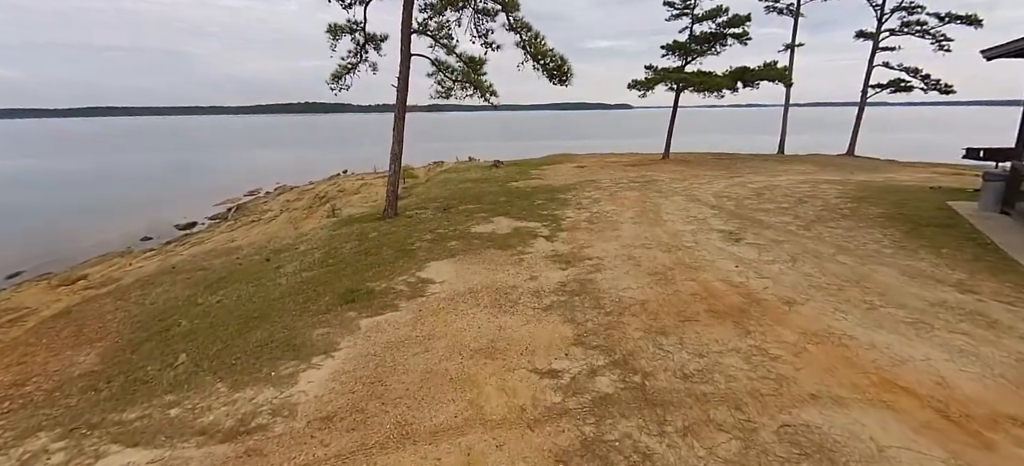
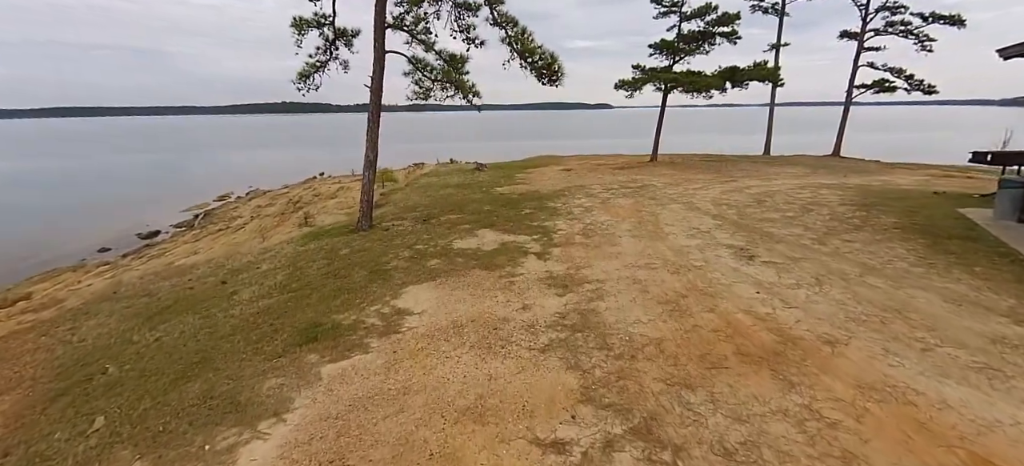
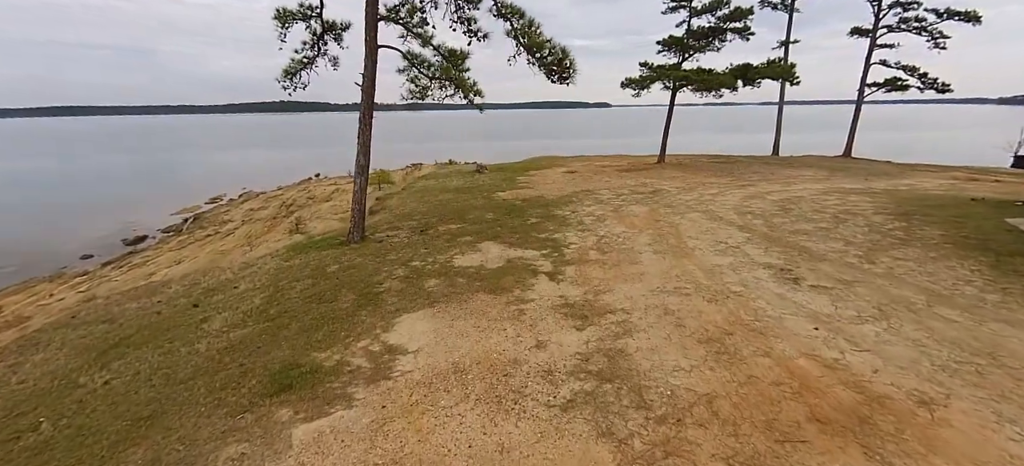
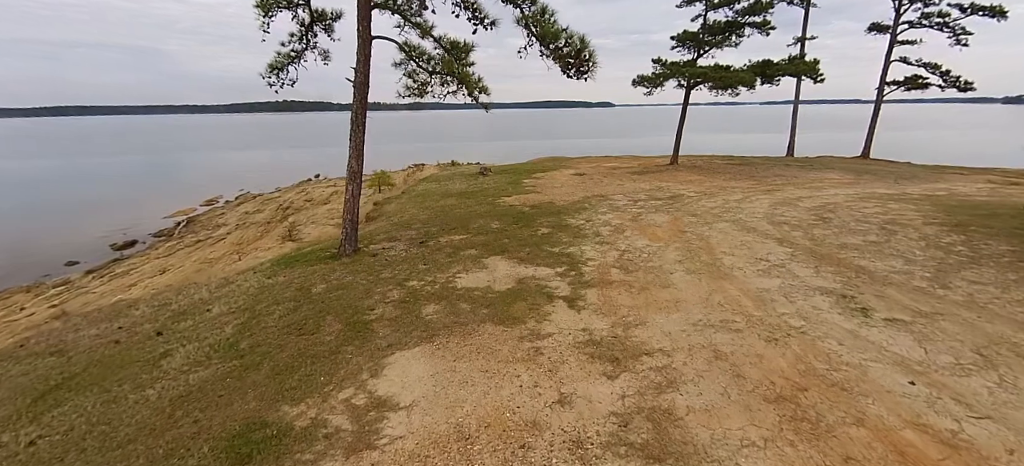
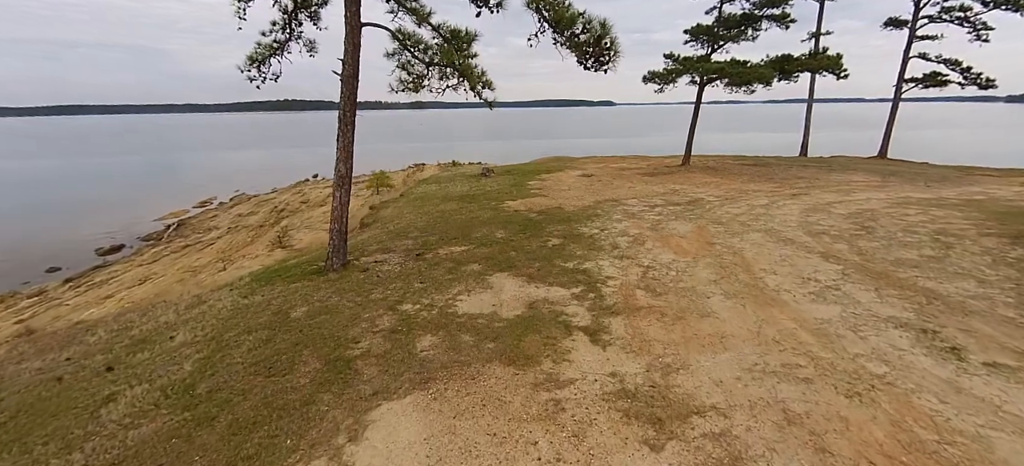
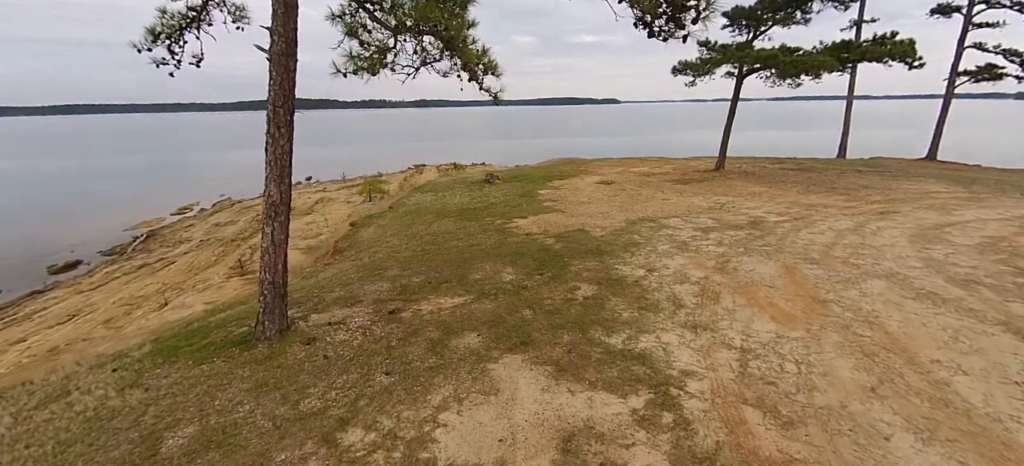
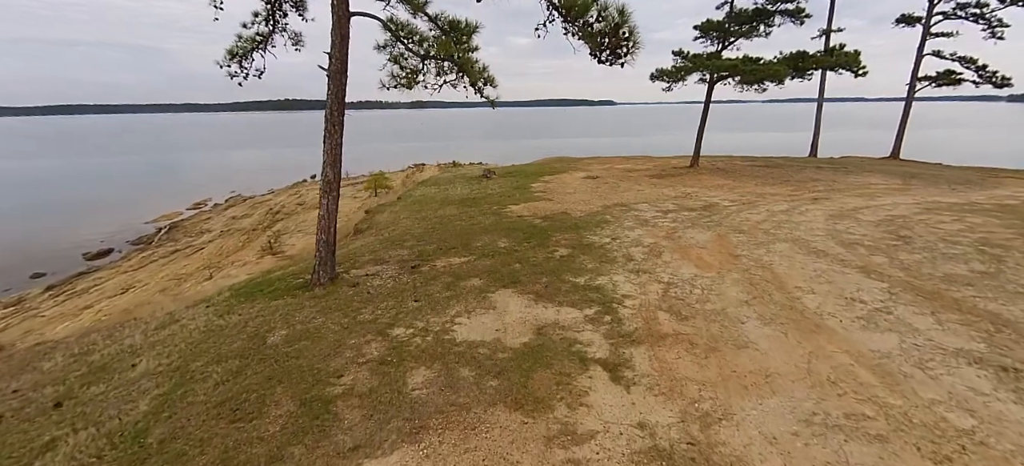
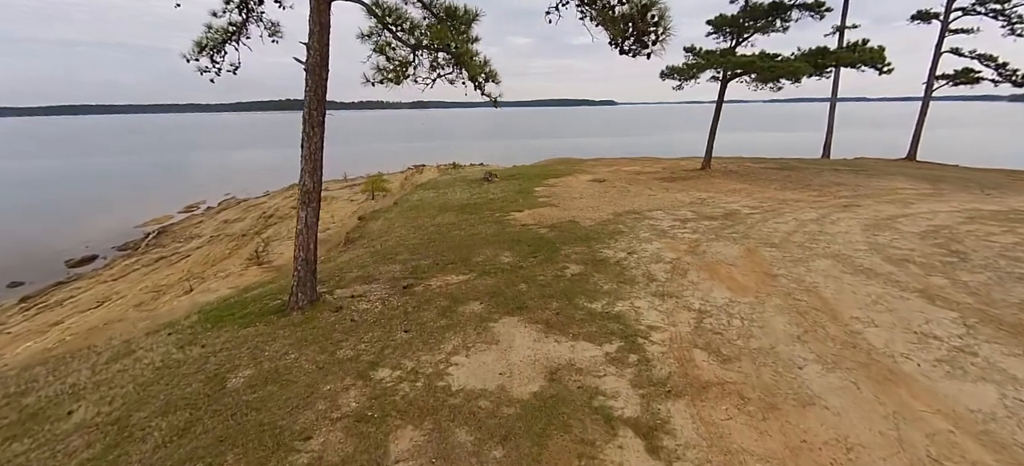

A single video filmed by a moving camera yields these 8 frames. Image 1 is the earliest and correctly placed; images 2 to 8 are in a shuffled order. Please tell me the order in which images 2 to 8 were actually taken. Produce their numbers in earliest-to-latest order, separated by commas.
2, 3, 4, 5, 7, 8, 6
